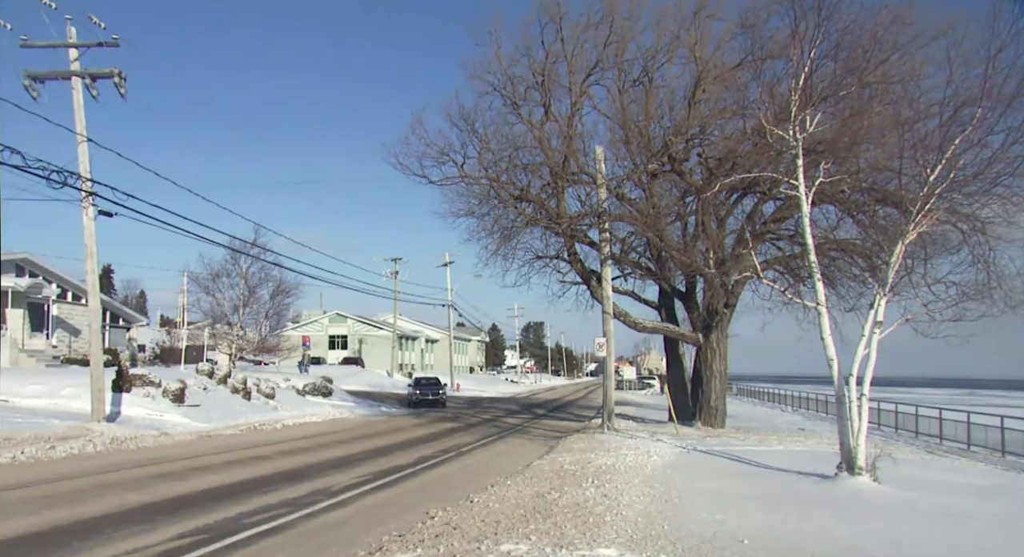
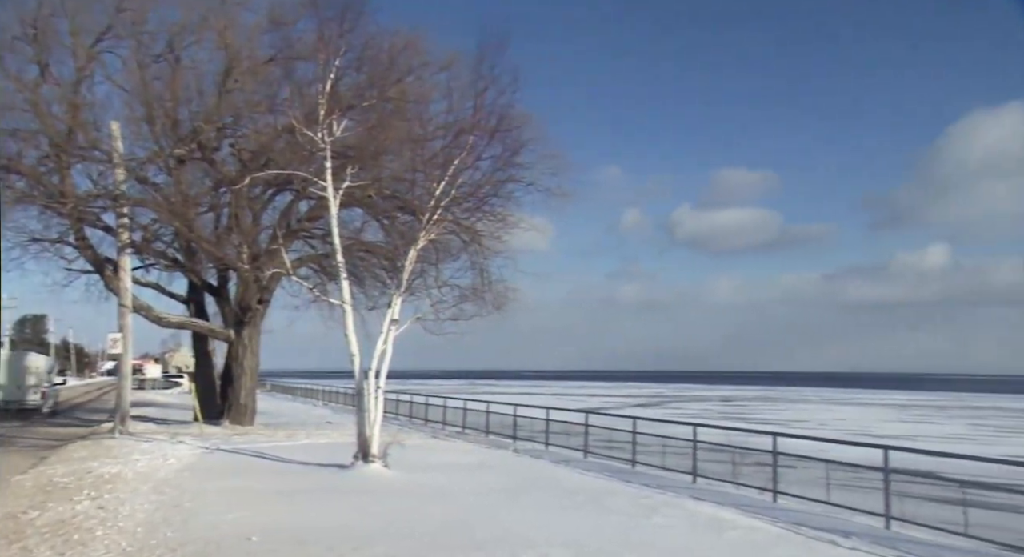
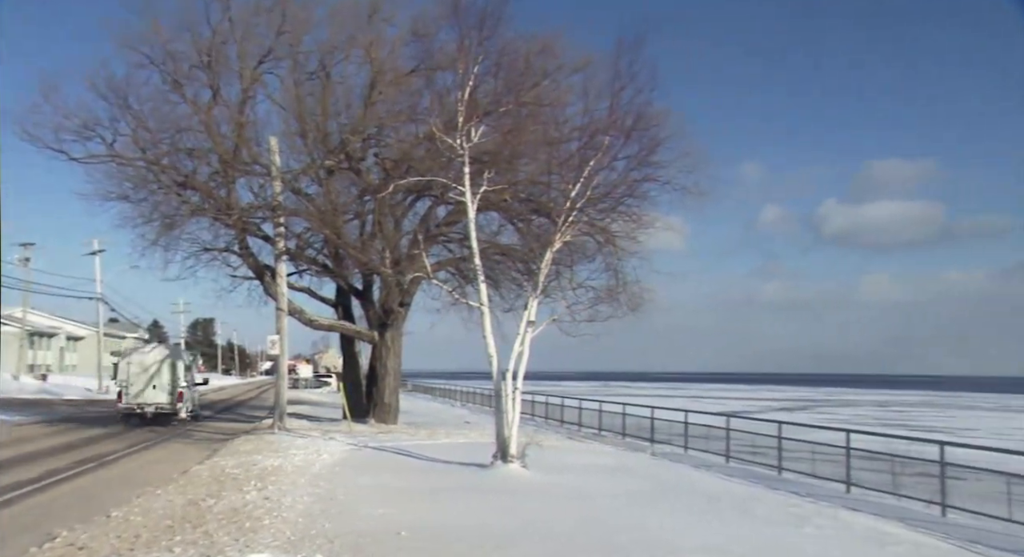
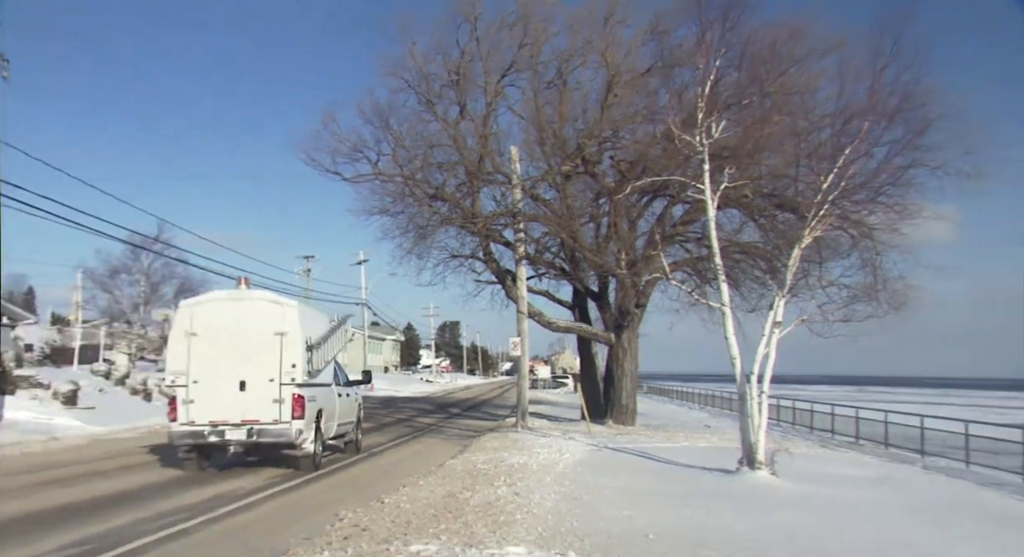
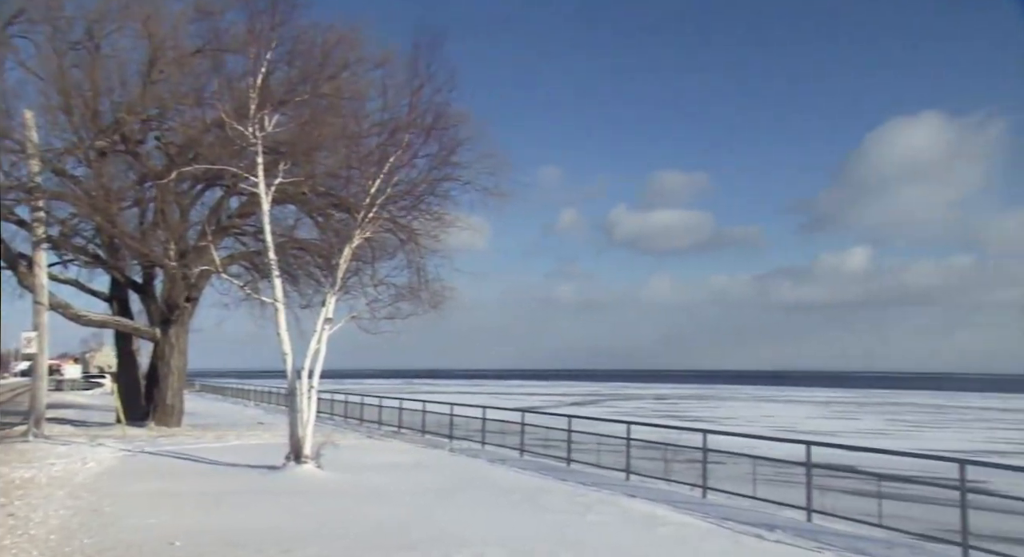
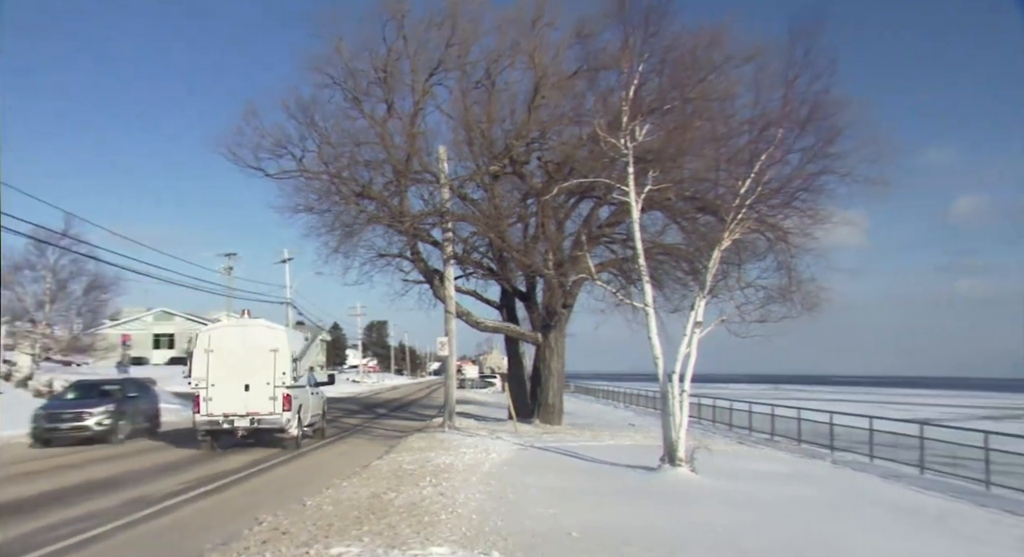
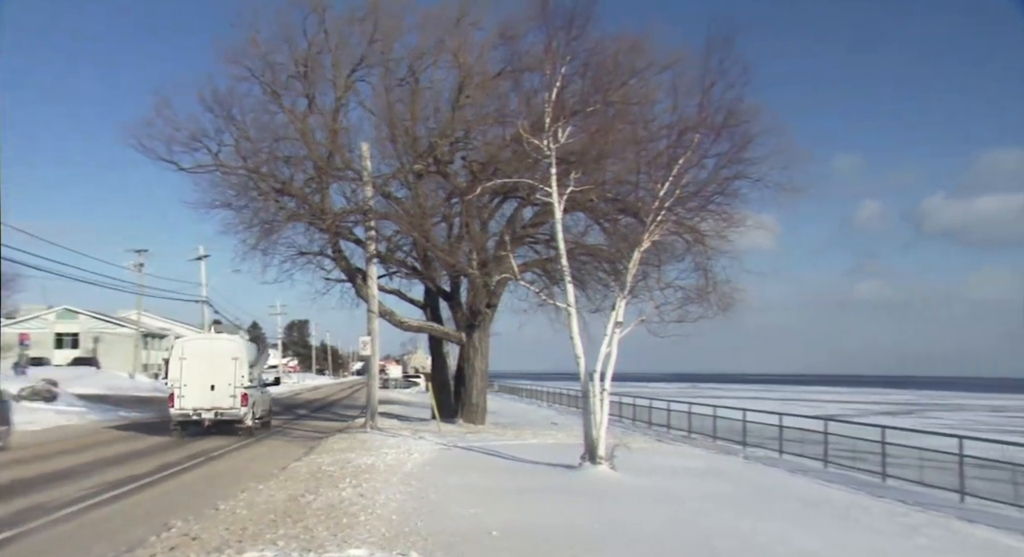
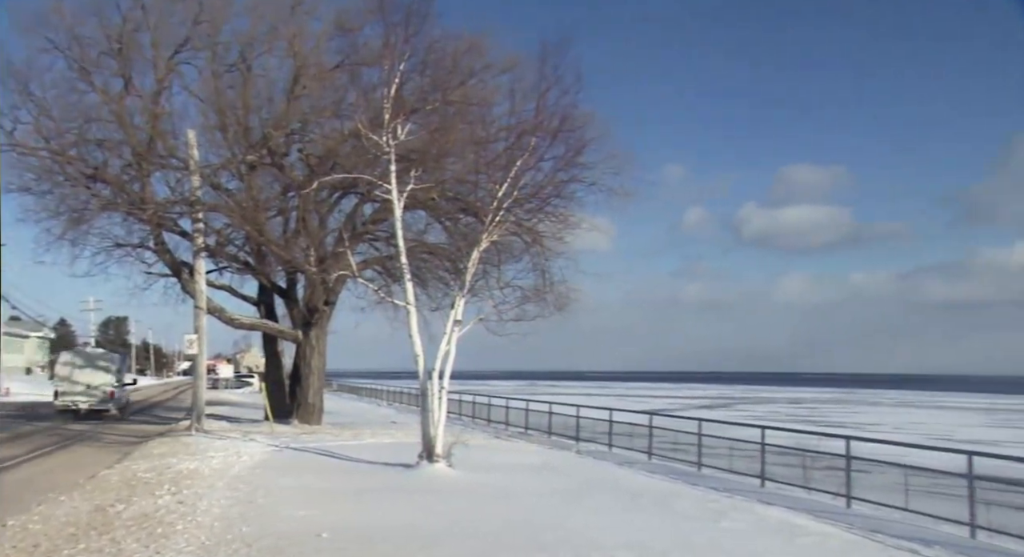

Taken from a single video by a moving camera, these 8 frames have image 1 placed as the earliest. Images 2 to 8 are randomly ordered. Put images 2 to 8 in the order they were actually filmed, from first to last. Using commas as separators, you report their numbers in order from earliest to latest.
4, 6, 7, 3, 8, 2, 5
